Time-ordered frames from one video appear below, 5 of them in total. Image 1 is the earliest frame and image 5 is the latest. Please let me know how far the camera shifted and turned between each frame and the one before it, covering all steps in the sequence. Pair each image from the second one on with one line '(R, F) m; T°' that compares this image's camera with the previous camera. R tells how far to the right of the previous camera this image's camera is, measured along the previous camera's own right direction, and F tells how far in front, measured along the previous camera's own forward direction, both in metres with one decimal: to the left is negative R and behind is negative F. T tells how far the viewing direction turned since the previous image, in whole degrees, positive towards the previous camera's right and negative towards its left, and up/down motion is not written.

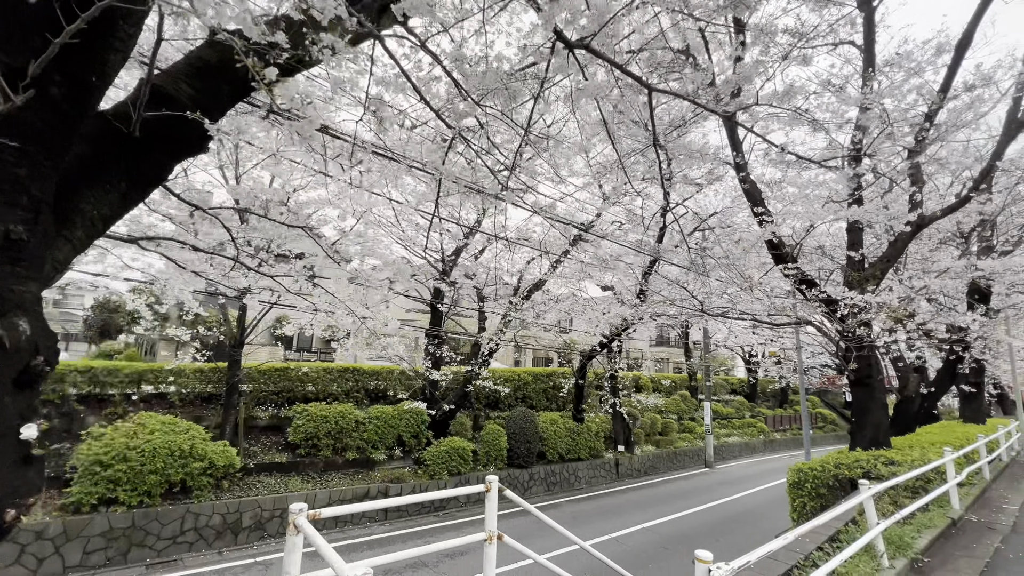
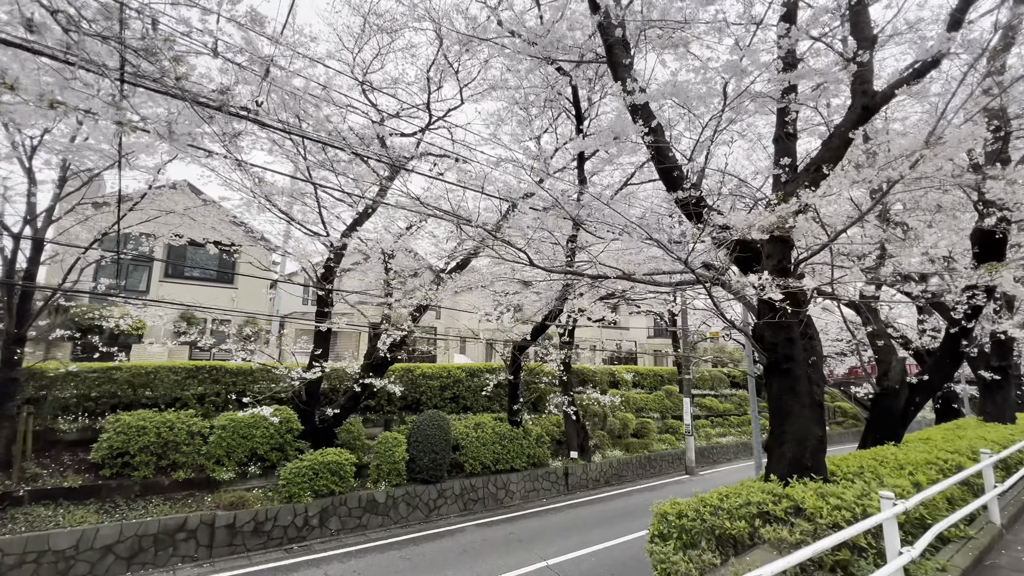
(+2.2, +1.8) m; -3°
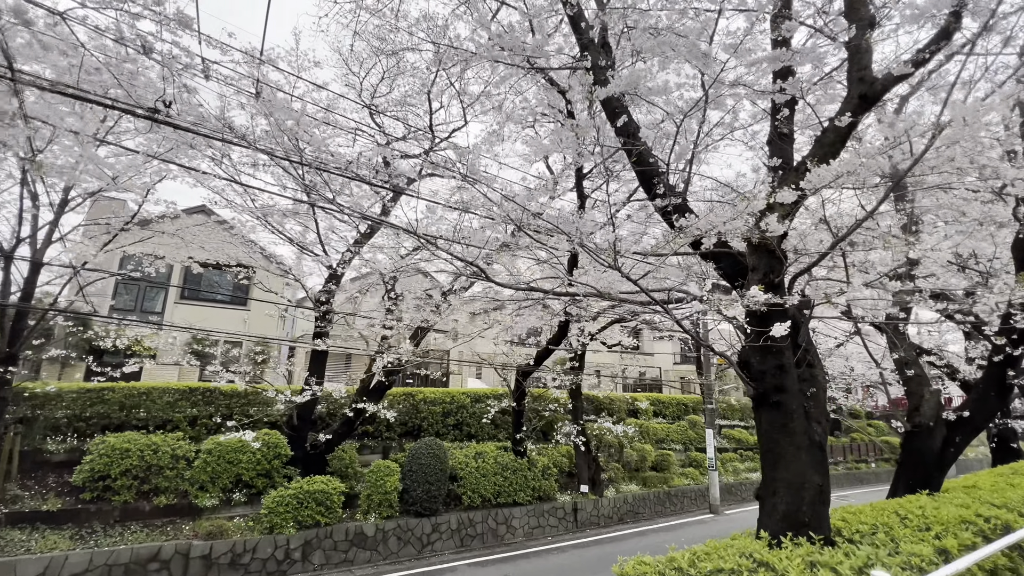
(+0.5, +0.4) m; -4°
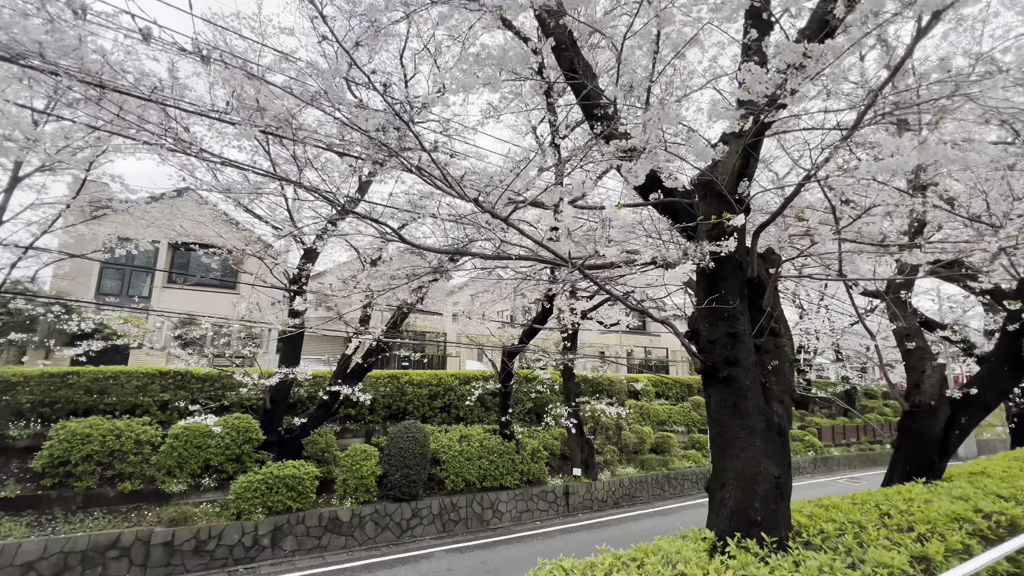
(+0.6, +0.4) m; -2°
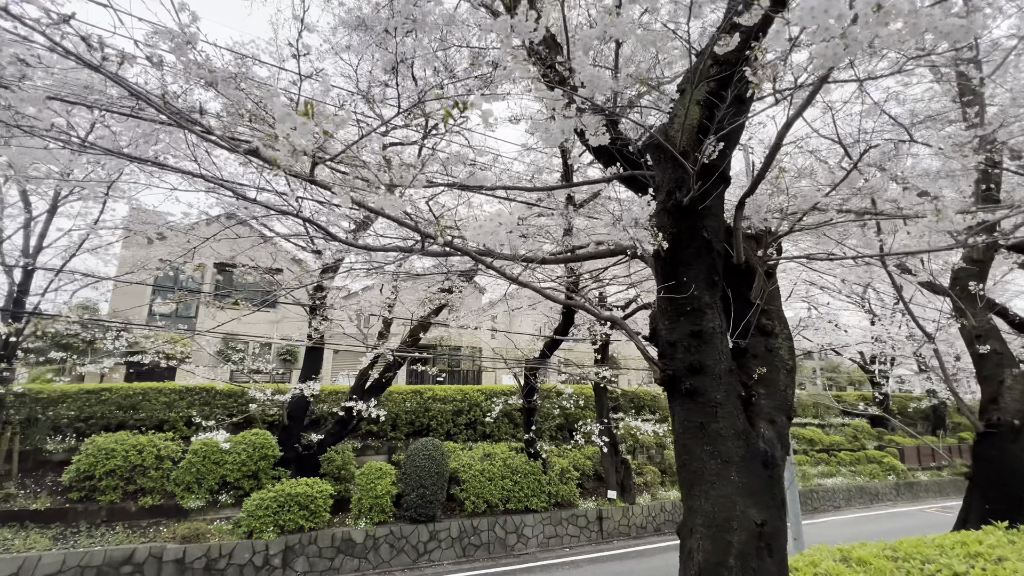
(+0.6, +0.4) m; -7°
